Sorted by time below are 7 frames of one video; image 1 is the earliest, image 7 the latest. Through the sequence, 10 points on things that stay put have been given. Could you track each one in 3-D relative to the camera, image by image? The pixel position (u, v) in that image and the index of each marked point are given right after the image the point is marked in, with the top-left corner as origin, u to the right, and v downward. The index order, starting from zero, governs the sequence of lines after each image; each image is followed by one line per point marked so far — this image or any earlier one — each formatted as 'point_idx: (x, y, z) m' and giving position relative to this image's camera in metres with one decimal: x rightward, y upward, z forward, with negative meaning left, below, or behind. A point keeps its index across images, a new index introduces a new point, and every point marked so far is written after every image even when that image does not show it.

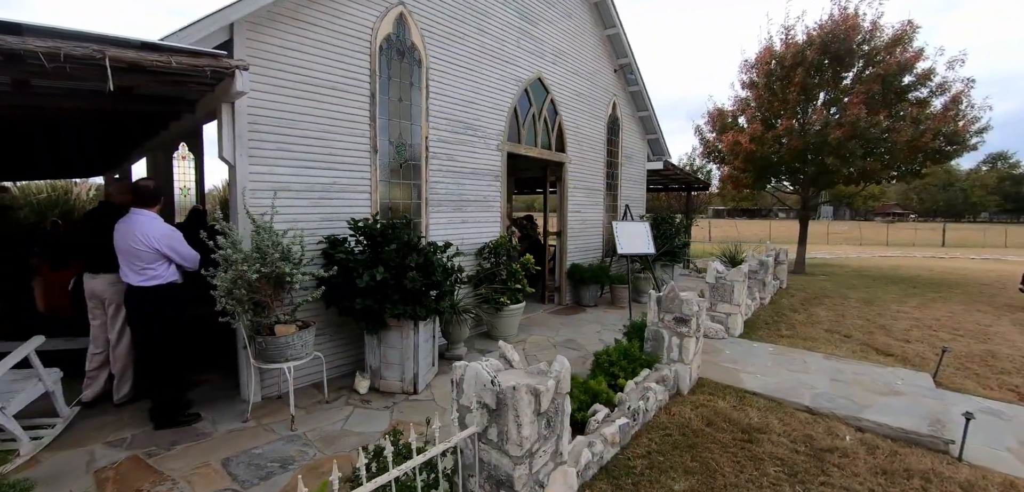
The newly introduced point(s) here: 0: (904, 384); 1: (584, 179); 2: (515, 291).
0: (+4.1, -1.5, +4.5) m
1: (+1.2, +1.1, +7.3) m
2: (+0.1, -0.6, +5.2) m
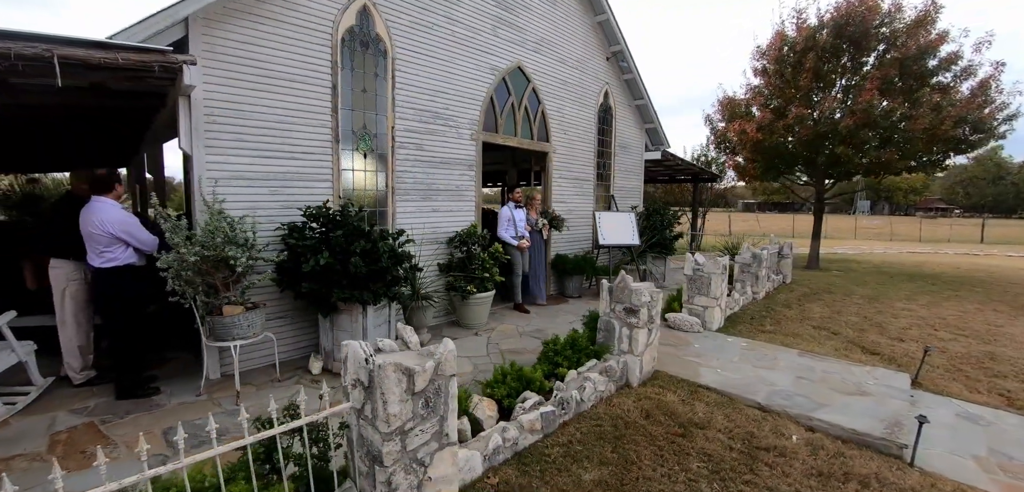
0: (+3.6, -1.4, +4.3) m
1: (+1.0, +1.3, +7.2) m
2: (-0.3, -0.4, +5.3) m
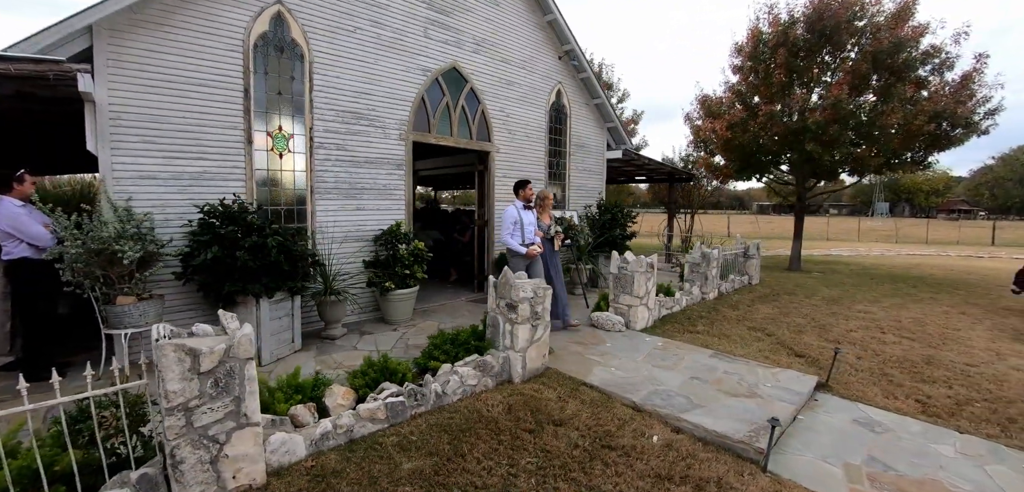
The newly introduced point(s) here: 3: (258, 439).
0: (+2.5, -1.4, +4.2) m
1: (+0.1, +1.3, +7.2) m
2: (-1.3, -0.4, +5.4) m
3: (-1.6, -1.2, +2.8) m
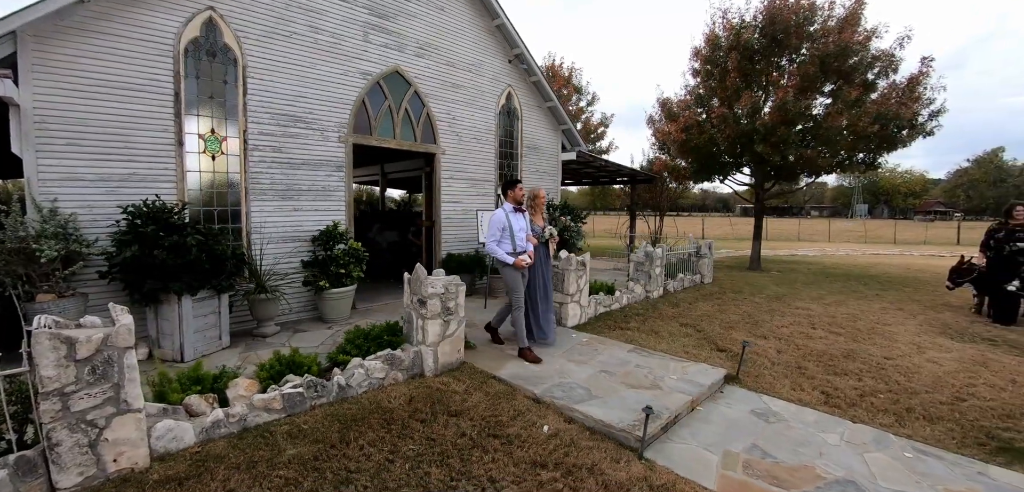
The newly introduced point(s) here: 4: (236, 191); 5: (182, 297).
0: (+1.7, -1.3, +4.3) m
1: (-0.8, +1.3, +7.4) m
2: (-2.2, -0.4, +5.5) m
3: (-2.4, -1.2, +2.9) m
4: (-3.2, +0.6, +5.1) m
5: (-3.2, -0.5, +4.2) m
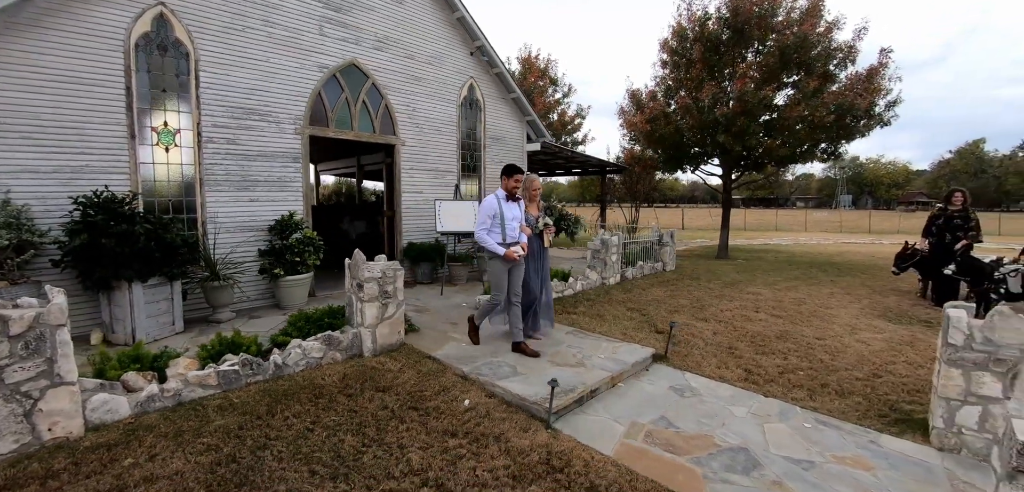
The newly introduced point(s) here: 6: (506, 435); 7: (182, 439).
0: (+1.0, -1.2, +4.5) m
1: (-1.5, +1.5, +7.5) m
2: (-2.8, -0.2, +5.7) m
3: (-3.1, -1.1, +3.1) m
4: (-3.9, +0.8, +5.3) m
5: (-3.9, -0.4, +4.5) m
6: (0.0, -1.4, +3.4) m
7: (-2.4, -1.4, +3.1) m
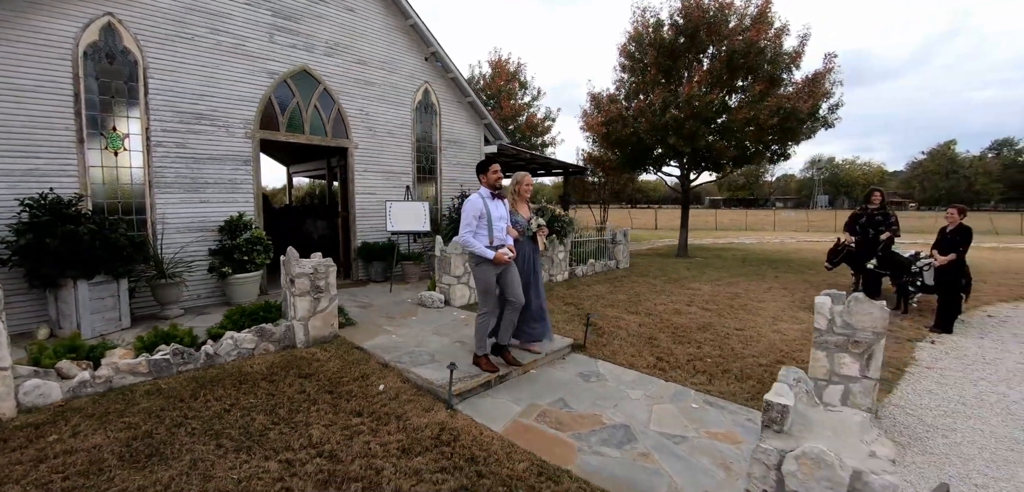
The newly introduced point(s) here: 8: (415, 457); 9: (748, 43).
0: (+0.1, -1.1, +4.8) m
1: (-2.3, +1.5, +7.9) m
2: (-3.7, -0.2, +6.0) m
3: (-3.9, -1.0, +3.4) m
4: (-4.7, +0.8, +5.6) m
5: (-4.7, -0.4, +4.8) m
6: (-0.9, -1.4, +3.7) m
7: (-3.2, -1.4, +3.4) m
8: (-0.7, -1.5, +3.2) m
9: (+4.9, +4.2, +9.1) m
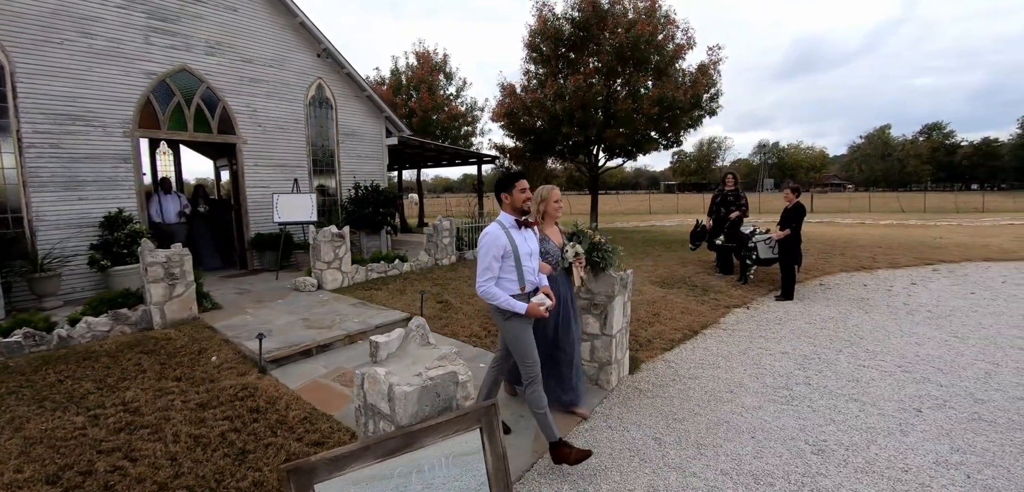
0: (-1.9, -1.0, +5.5) m
1: (-4.5, +1.7, +8.4) m
2: (-5.8, -0.1, +6.6) m
3: (-5.9, -1.0, +4.0) m
4: (-6.8, +0.8, +6.1) m
5: (-6.8, -0.3, +5.3) m
6: (-2.9, -1.3, +4.3) m
7: (-5.2, -1.3, +4.0) m
8: (-2.7, -1.4, +3.9) m
9: (+2.7, +4.6, +9.8) m
